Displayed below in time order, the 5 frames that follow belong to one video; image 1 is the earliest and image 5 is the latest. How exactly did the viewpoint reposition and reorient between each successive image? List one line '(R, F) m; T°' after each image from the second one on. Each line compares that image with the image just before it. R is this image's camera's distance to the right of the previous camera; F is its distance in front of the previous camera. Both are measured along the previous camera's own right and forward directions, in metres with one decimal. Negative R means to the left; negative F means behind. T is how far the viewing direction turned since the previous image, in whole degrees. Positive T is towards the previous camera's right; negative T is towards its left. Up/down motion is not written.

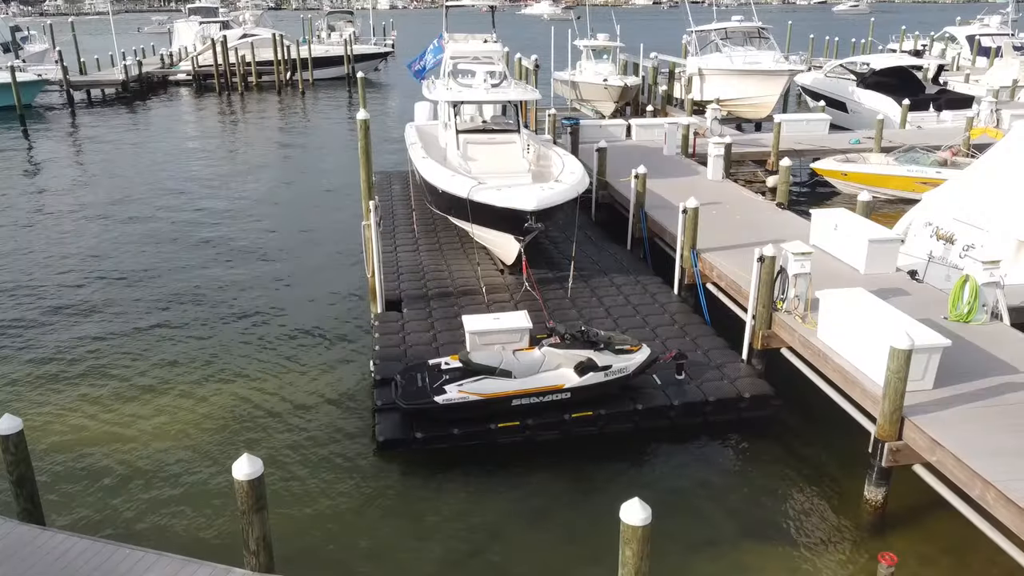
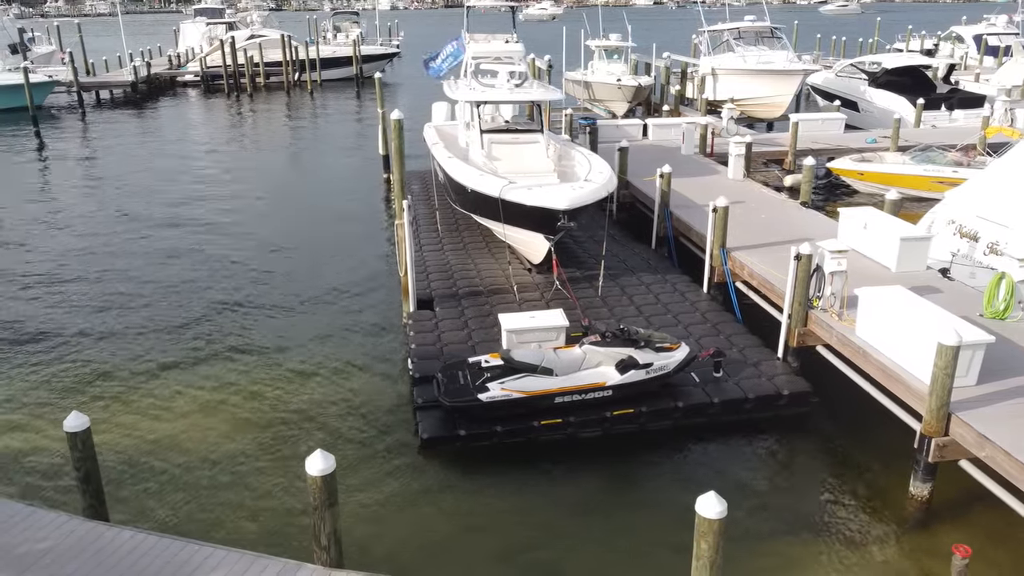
(-0.5, -0.1) m; 0°
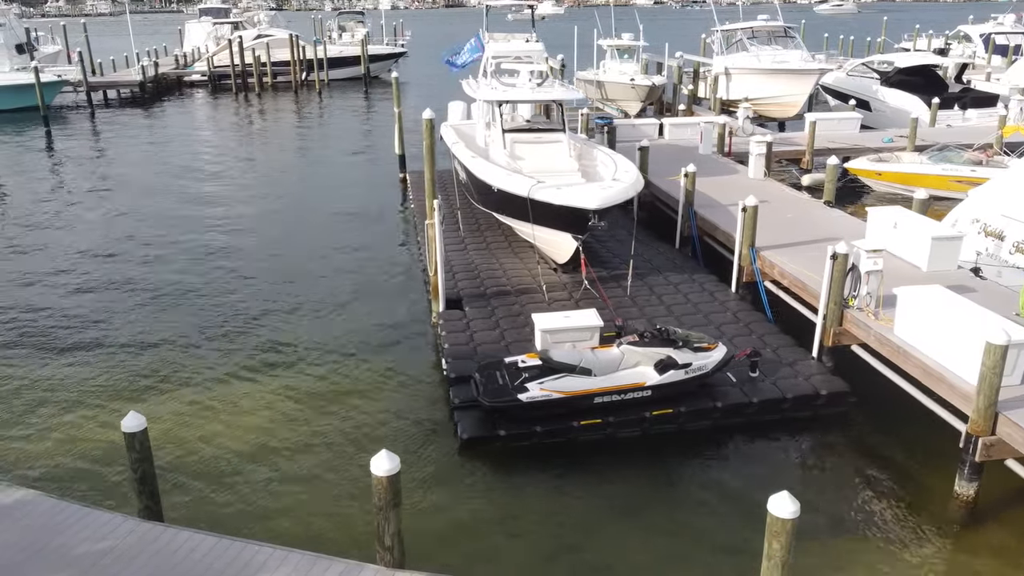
(-0.4, 0.0) m; 0°
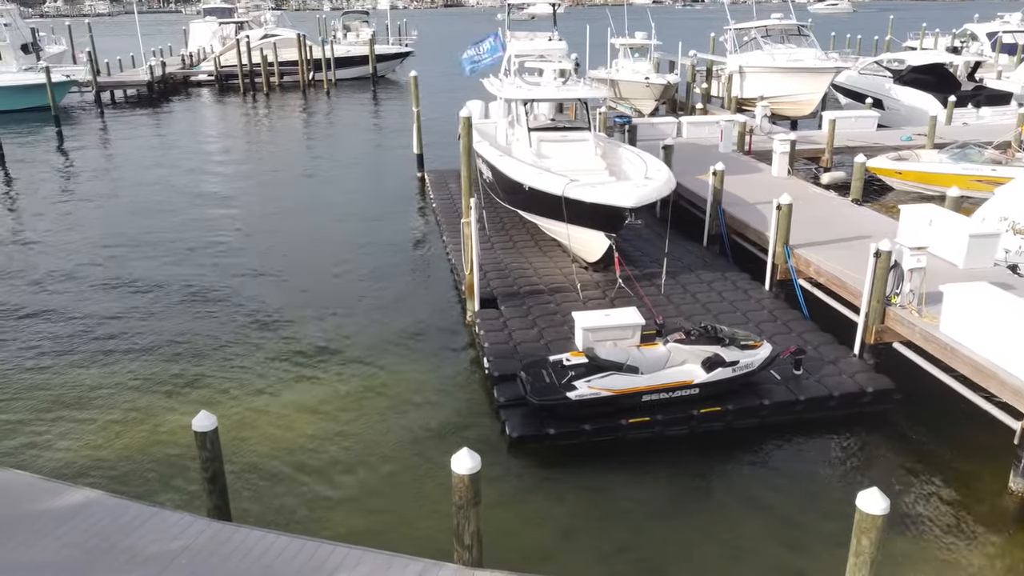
(-0.5, 0.0) m; 0°
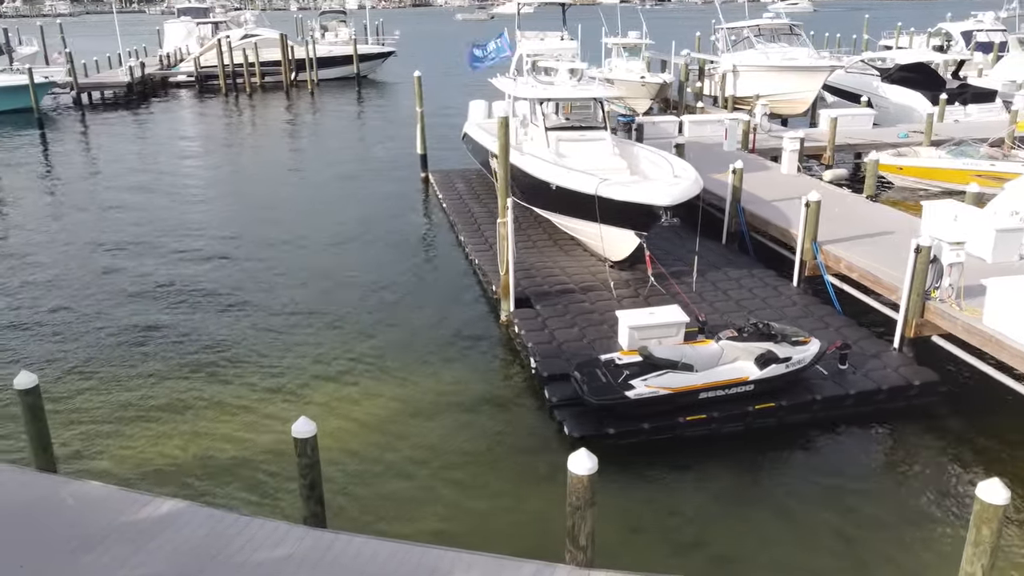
(-0.9, 0.0) m; +2°
